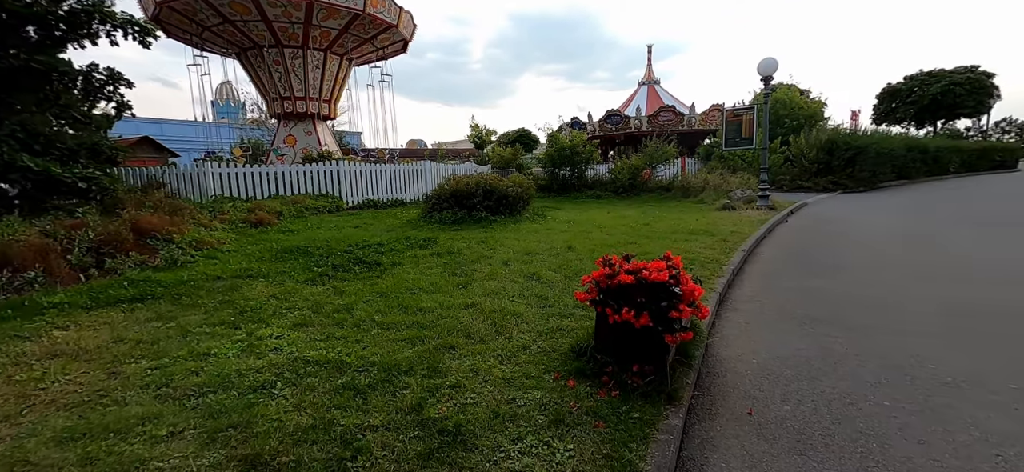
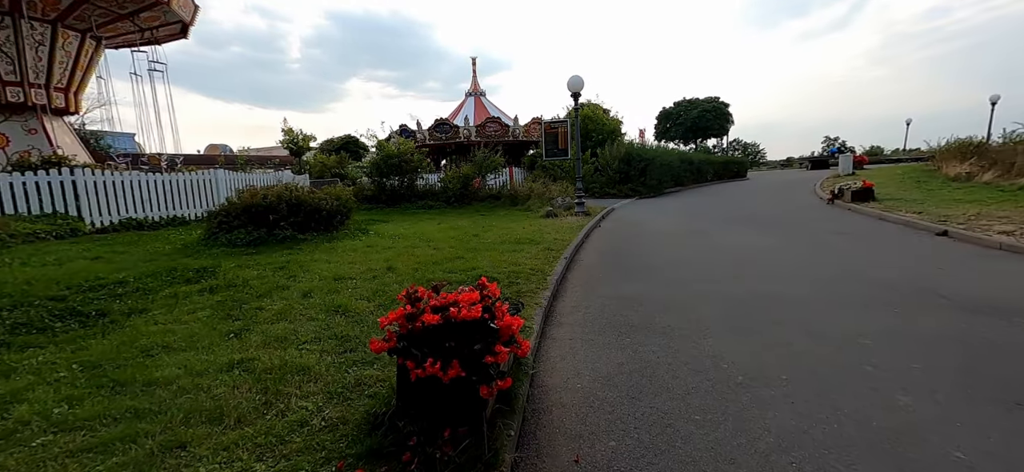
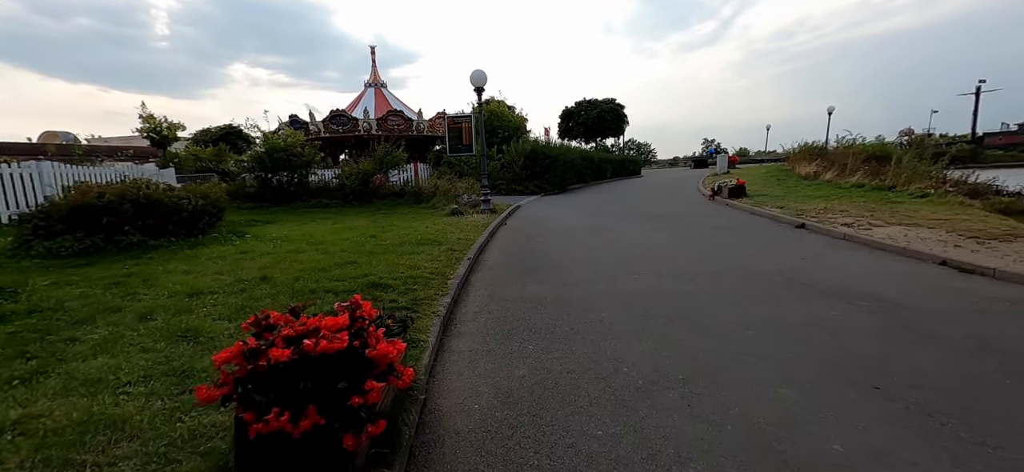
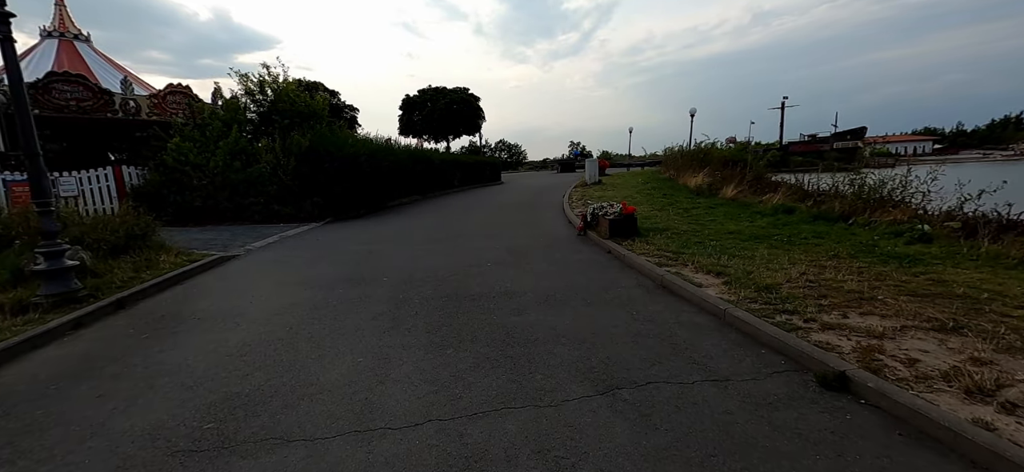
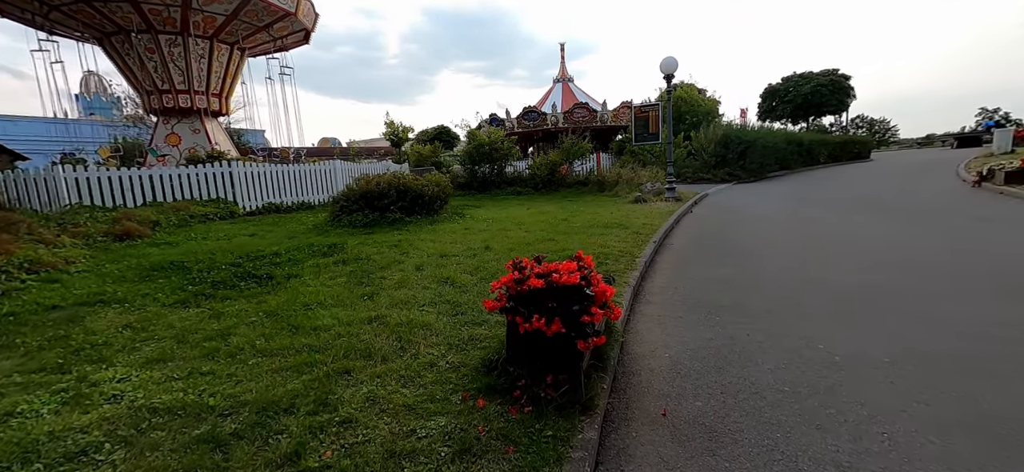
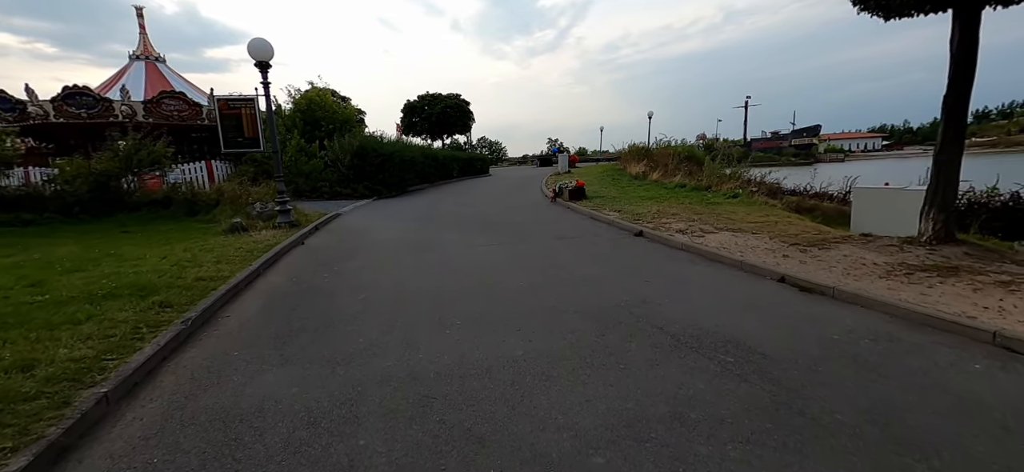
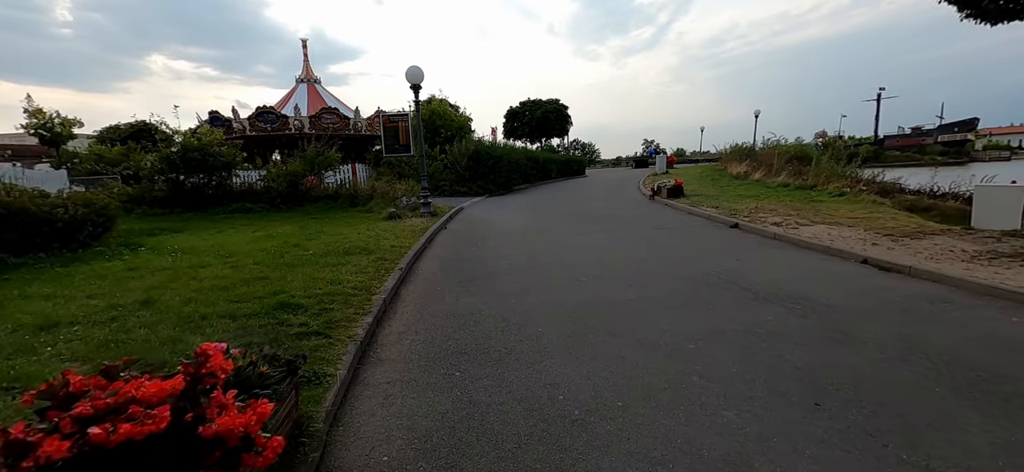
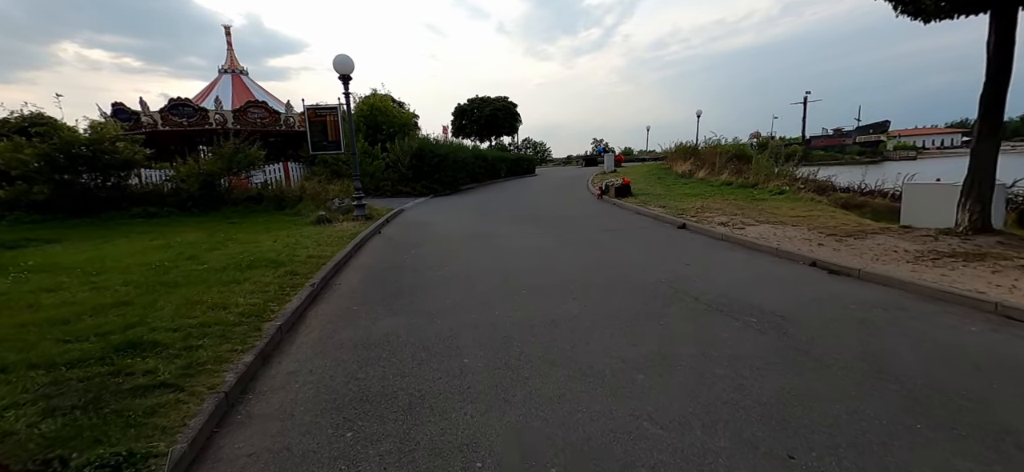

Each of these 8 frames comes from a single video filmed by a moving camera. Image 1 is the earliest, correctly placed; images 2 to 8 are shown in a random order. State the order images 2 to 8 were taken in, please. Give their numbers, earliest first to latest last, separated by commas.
5, 2, 3, 7, 8, 6, 4
